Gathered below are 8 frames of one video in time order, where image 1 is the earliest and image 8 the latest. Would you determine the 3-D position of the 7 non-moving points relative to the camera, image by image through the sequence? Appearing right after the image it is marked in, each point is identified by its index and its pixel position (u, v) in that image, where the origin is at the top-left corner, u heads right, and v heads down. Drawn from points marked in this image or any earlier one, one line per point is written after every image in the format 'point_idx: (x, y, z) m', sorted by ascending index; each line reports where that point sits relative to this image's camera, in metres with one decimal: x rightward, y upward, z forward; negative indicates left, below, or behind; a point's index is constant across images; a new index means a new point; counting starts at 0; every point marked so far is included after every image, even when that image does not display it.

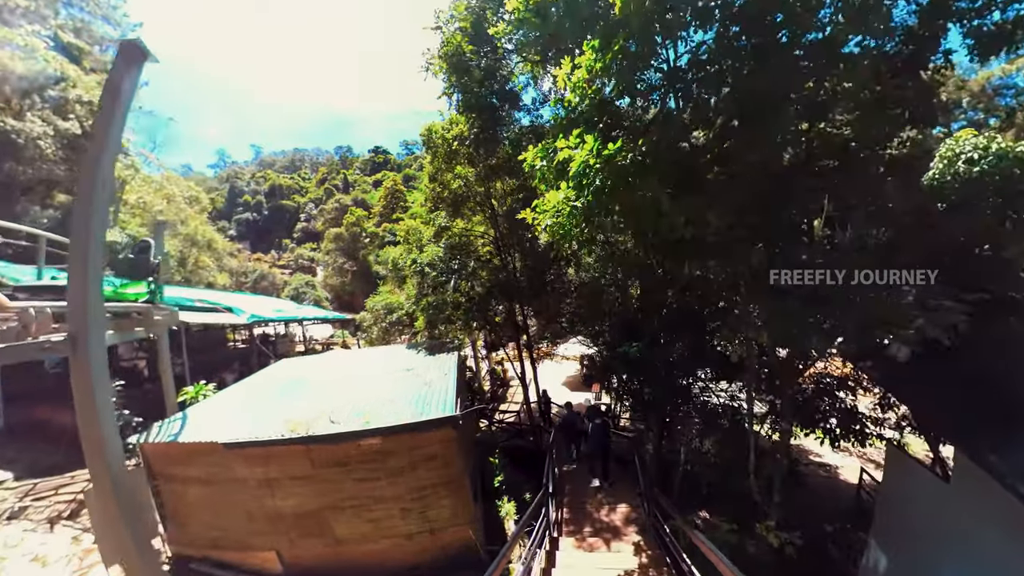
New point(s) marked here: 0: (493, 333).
0: (-0.4, -1.0, +10.5) m
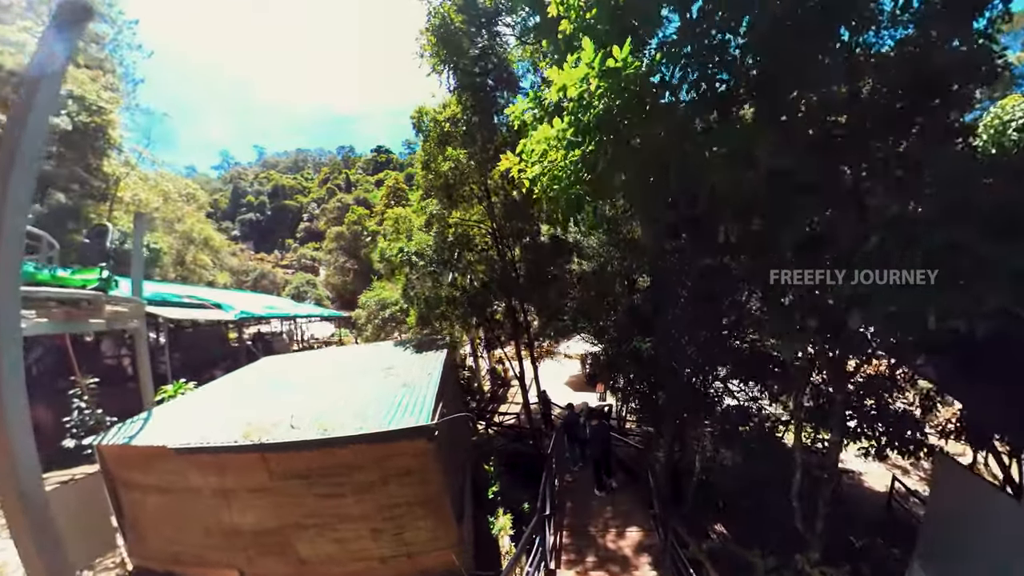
0: (-0.5, -0.9, +9.9) m
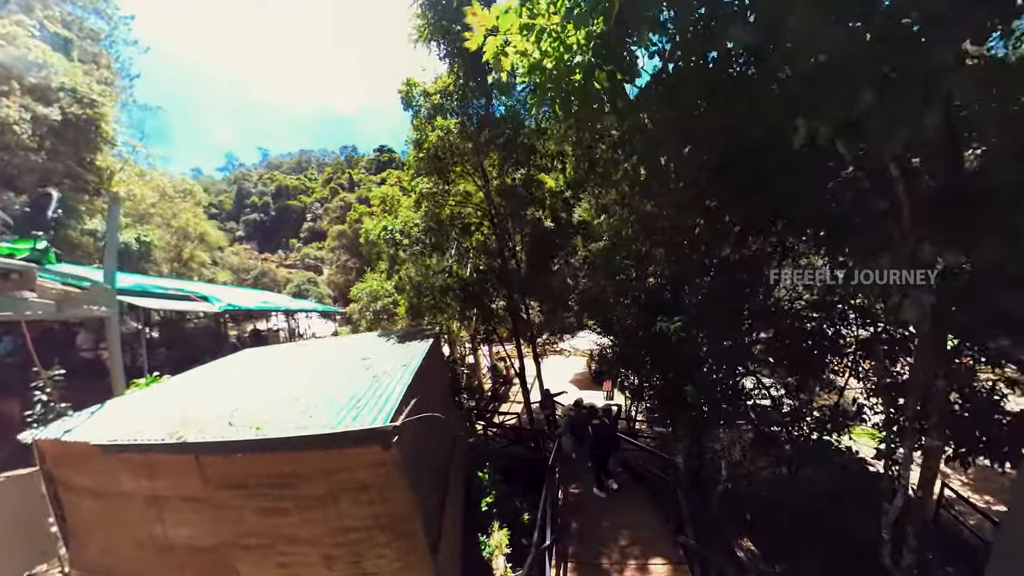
0: (-0.5, -0.7, +9.2) m
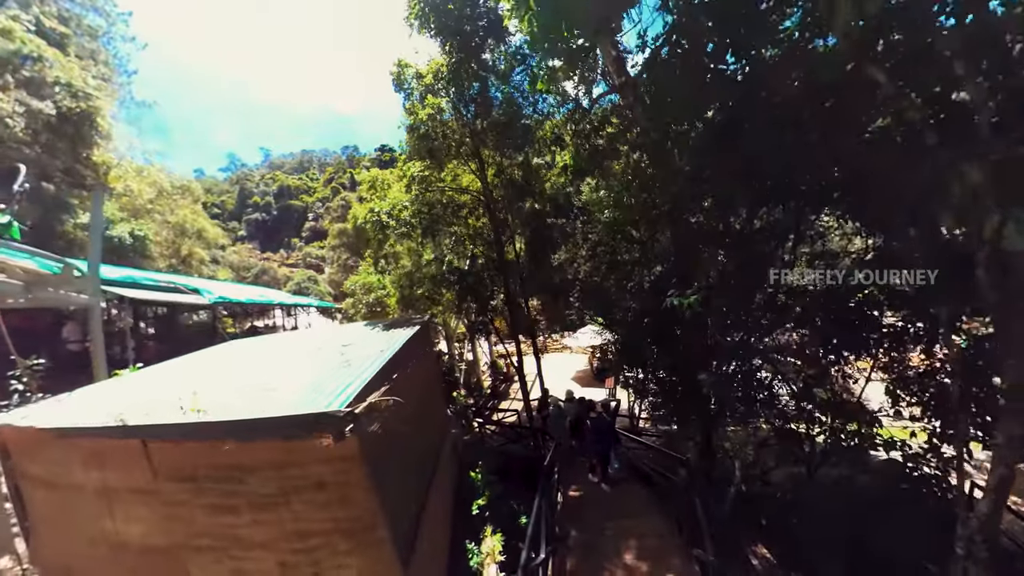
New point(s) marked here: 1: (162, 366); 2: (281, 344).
0: (-0.5, -0.5, +8.8) m
1: (-3.6, -0.8, +4.9) m
2: (-2.4, -0.6, +4.9) m
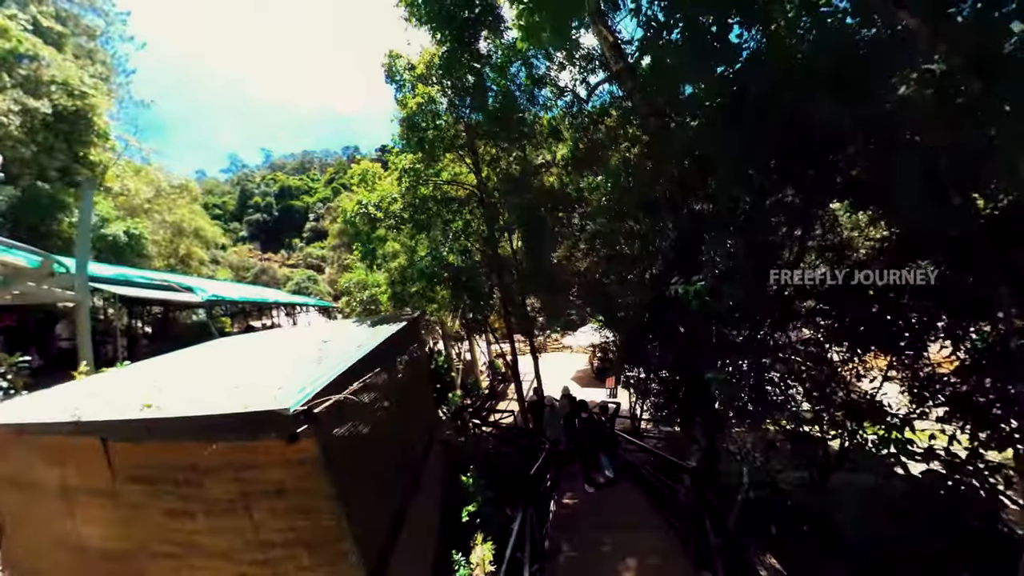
0: (-0.5, -0.5, +8.5) m
1: (-3.6, -0.8, +4.6) m
2: (-2.4, -0.5, +4.7) m
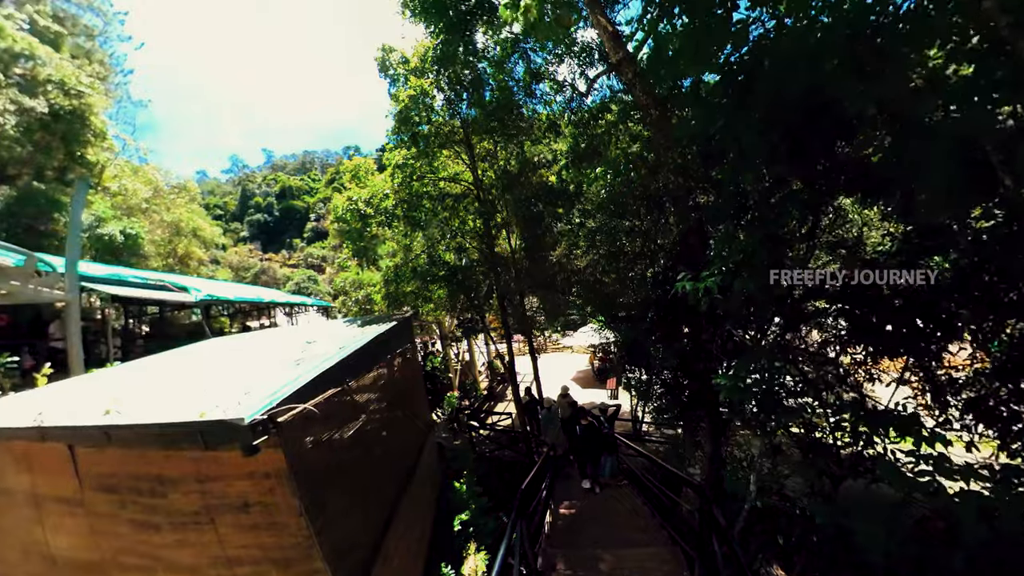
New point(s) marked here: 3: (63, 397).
0: (-0.6, -0.5, +8.4) m
1: (-3.7, -0.8, +4.5) m
2: (-2.5, -0.5, +4.5) m
3: (-2.9, -0.7, +3.1) m
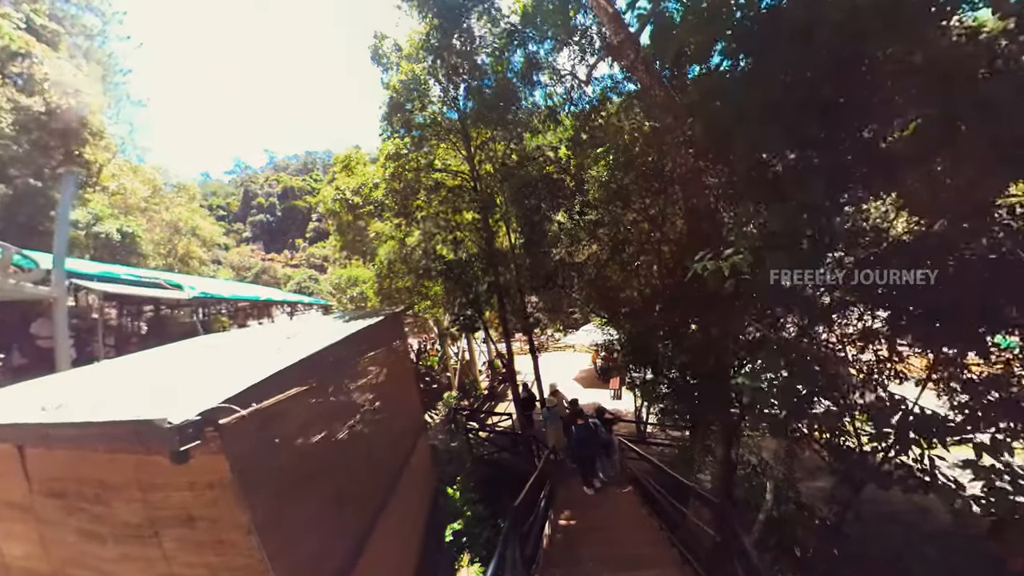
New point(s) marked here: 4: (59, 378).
0: (-0.6, -0.4, +8.1) m
1: (-3.7, -0.7, +4.2) m
2: (-2.5, -0.5, +4.2) m
3: (-2.9, -0.7, +2.8) m
4: (-3.2, -0.7, +3.4) m
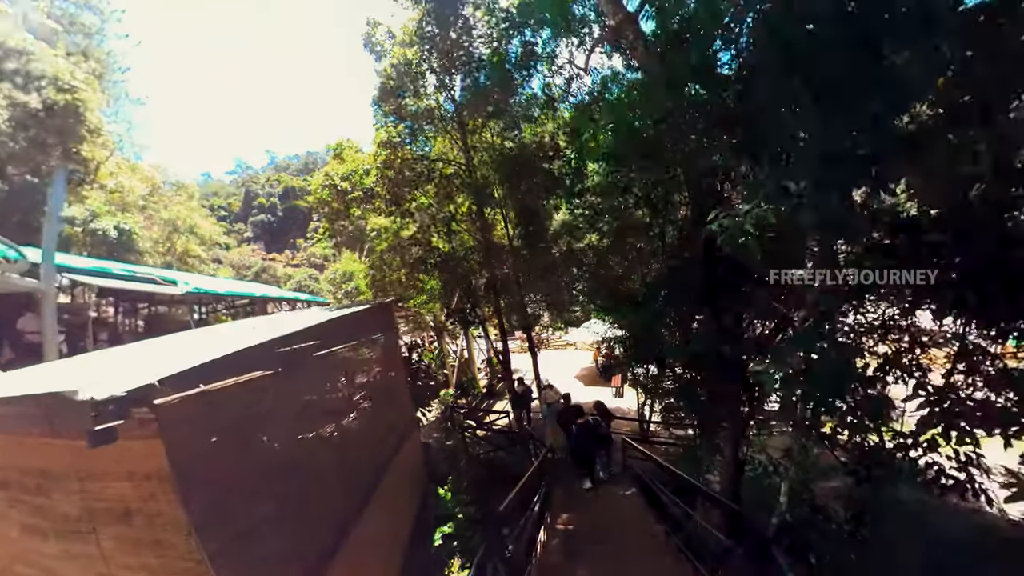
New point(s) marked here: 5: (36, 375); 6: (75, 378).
0: (-0.6, -0.3, +7.8) m
1: (-3.7, -0.6, +4.0) m
2: (-2.5, -0.4, +4.0) m
3: (-3.0, -0.6, +2.6) m
4: (-3.2, -0.6, +3.1) m
5: (-2.4, -0.5, +2.5) m
6: (-1.9, -0.5, +2.1) m
